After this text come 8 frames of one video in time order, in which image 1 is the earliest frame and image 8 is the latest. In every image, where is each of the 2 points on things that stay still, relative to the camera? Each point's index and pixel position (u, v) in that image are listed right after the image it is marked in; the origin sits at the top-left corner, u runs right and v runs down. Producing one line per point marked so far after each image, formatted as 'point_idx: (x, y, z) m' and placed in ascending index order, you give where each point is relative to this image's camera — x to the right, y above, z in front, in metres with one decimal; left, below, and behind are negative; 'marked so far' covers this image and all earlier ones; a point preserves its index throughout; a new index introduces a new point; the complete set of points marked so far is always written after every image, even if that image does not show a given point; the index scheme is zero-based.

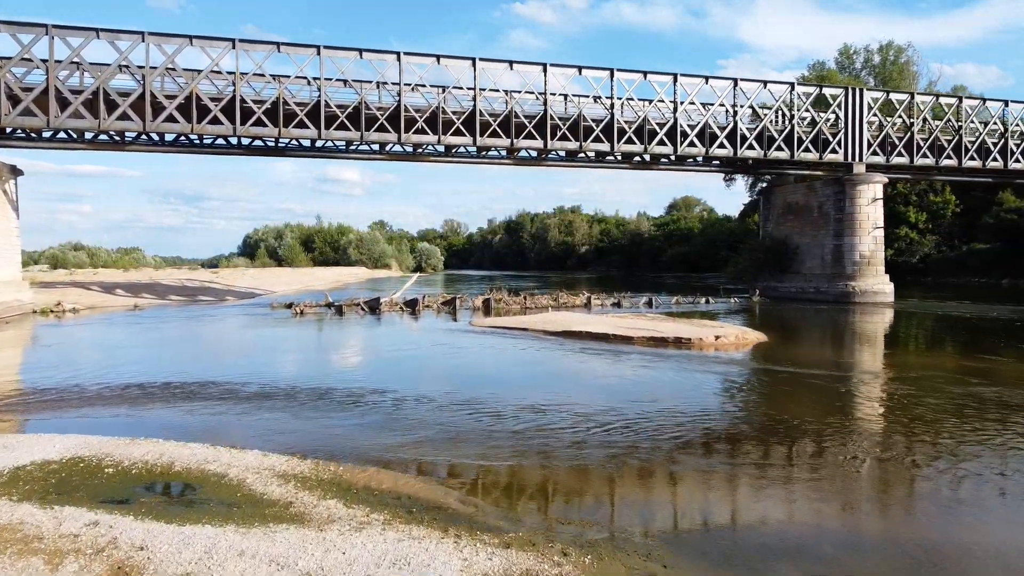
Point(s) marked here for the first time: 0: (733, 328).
0: (+5.8, -1.1, +17.4) m
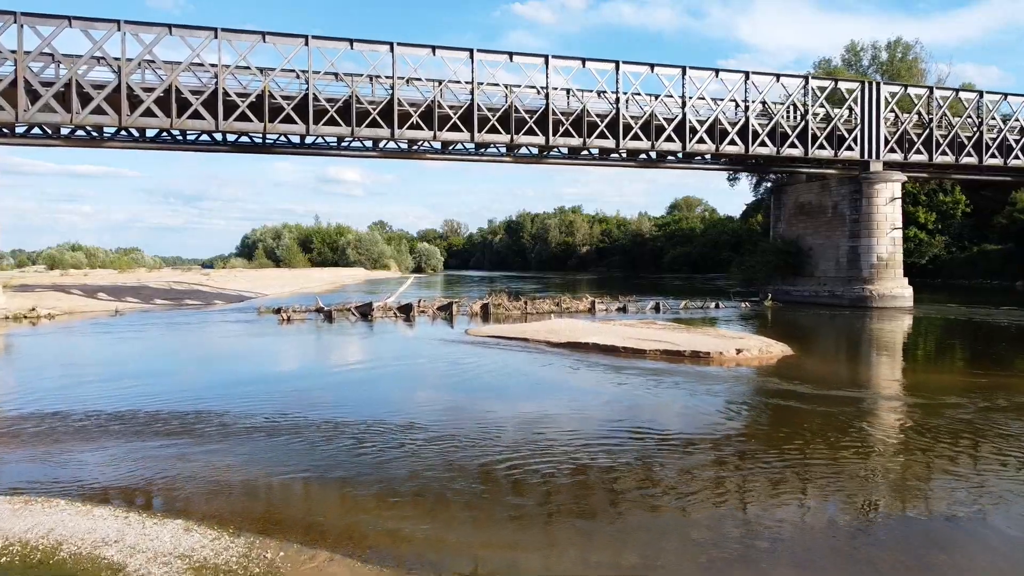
0: (+5.8, -1.3, +15.8) m
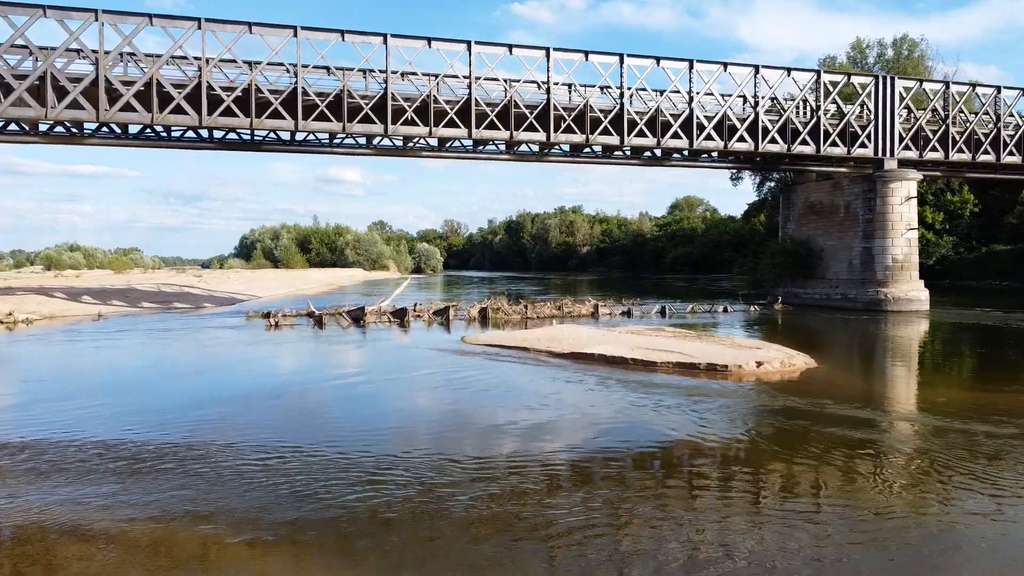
0: (+5.7, -1.4, +14.6) m
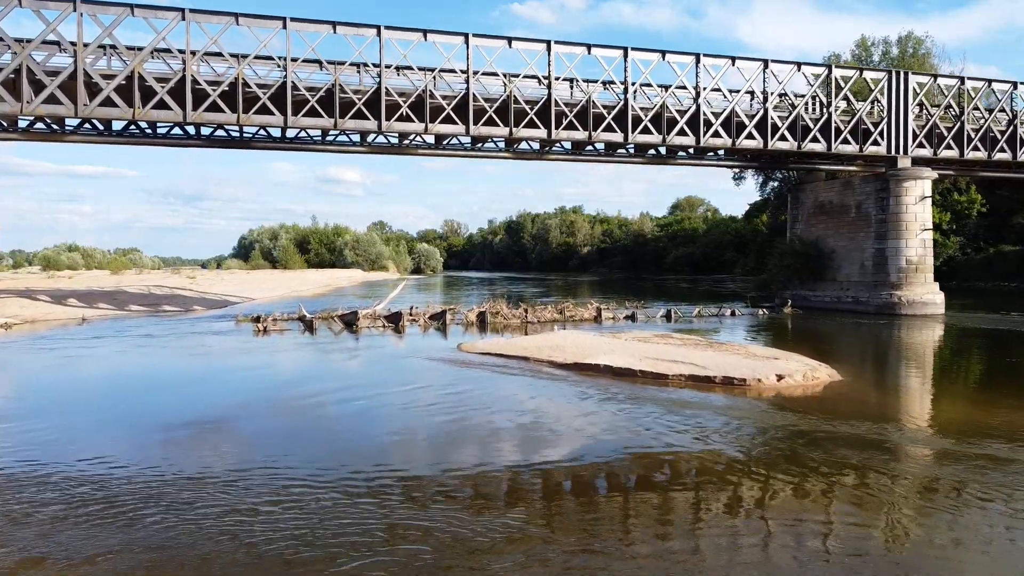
0: (+5.7, -1.5, +13.5) m
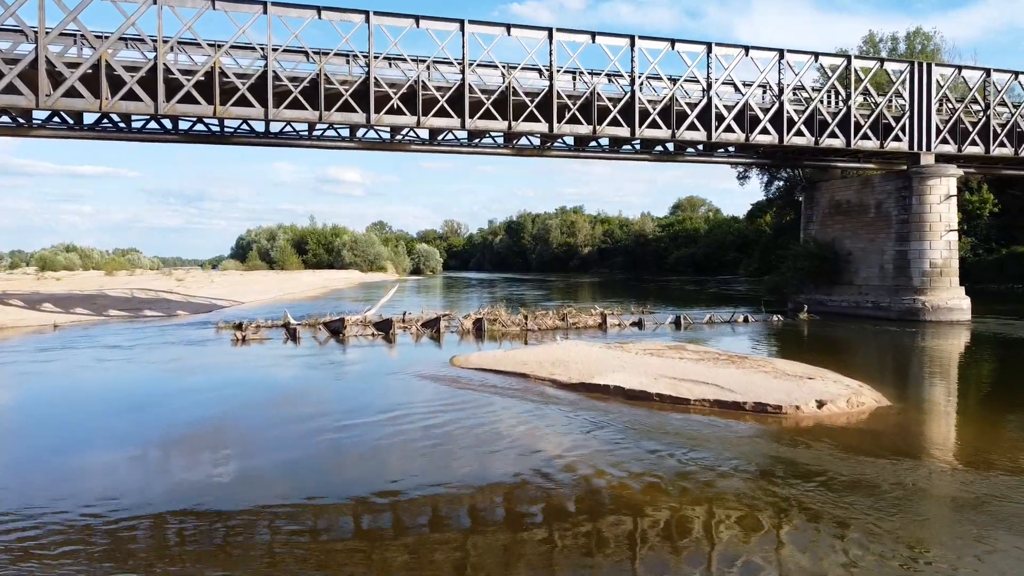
0: (+5.7, -1.7, +11.8) m
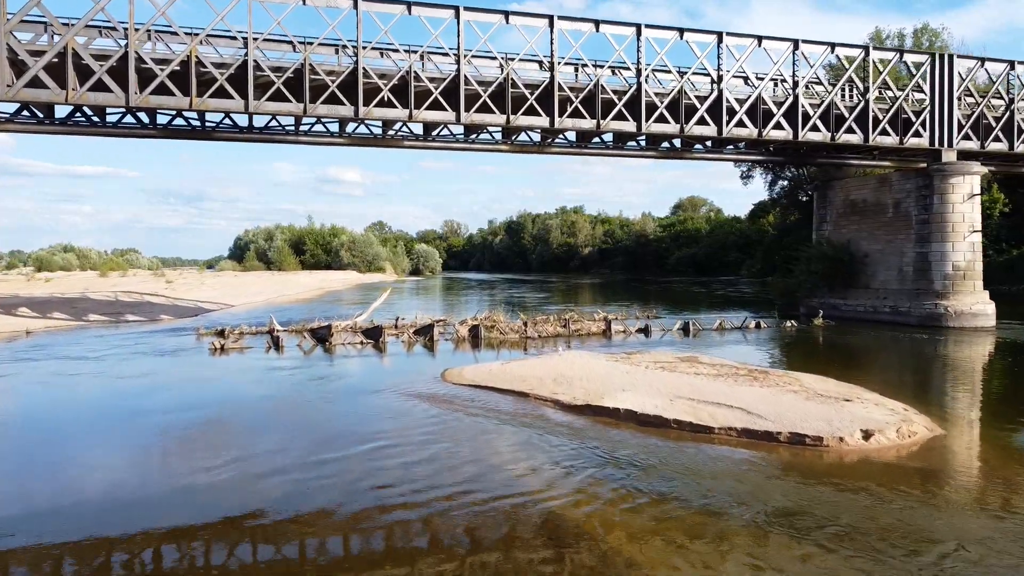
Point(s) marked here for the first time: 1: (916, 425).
0: (+5.6, -1.8, +10.3) m
1: (+5.9, -2.0, +9.9) m
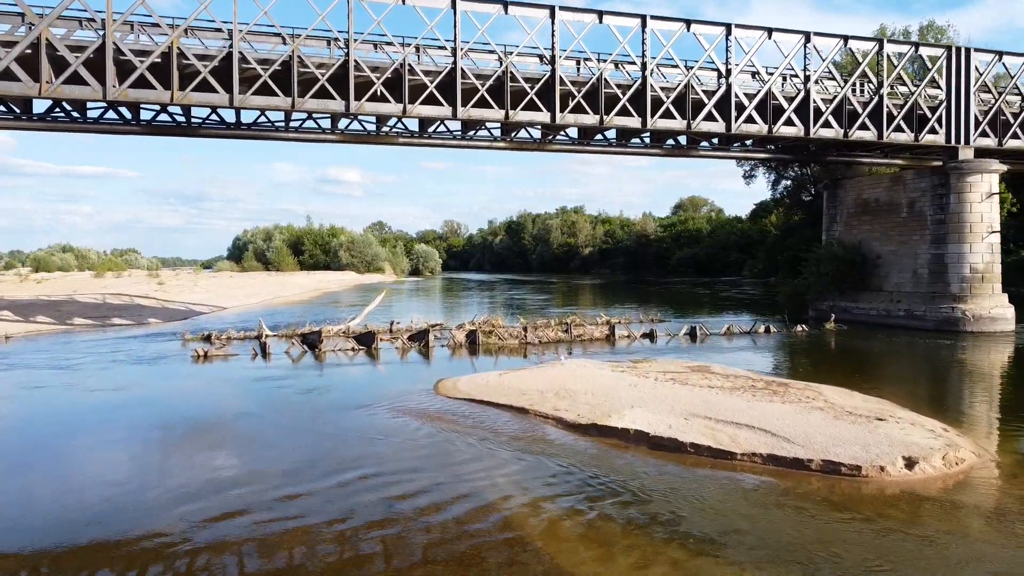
0: (+5.6, -1.9, +9.2) m
1: (+5.8, -2.1, +8.8) m
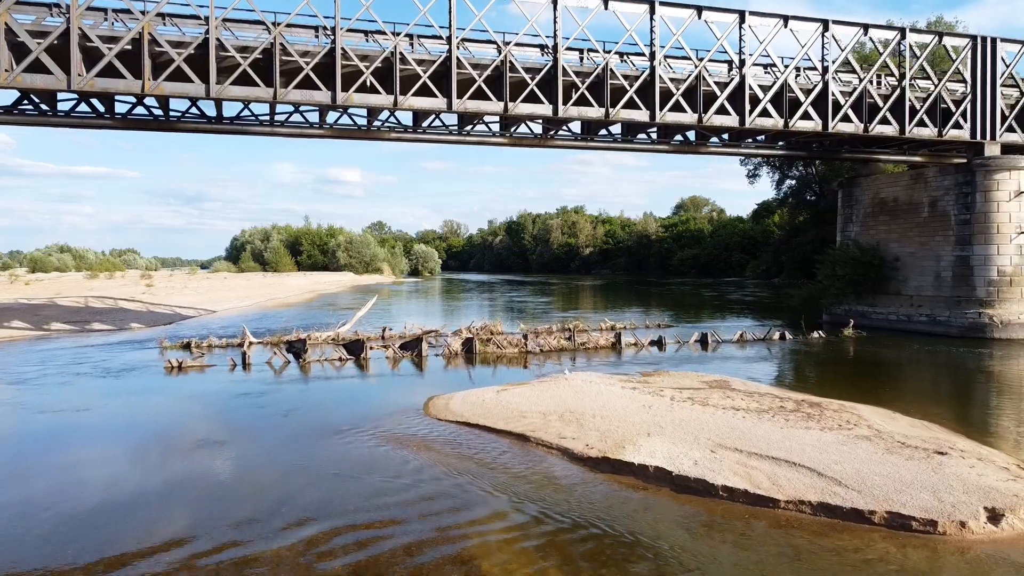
0: (+5.6, -2.1, +7.8) m
1: (+5.8, -2.2, +7.4) m
